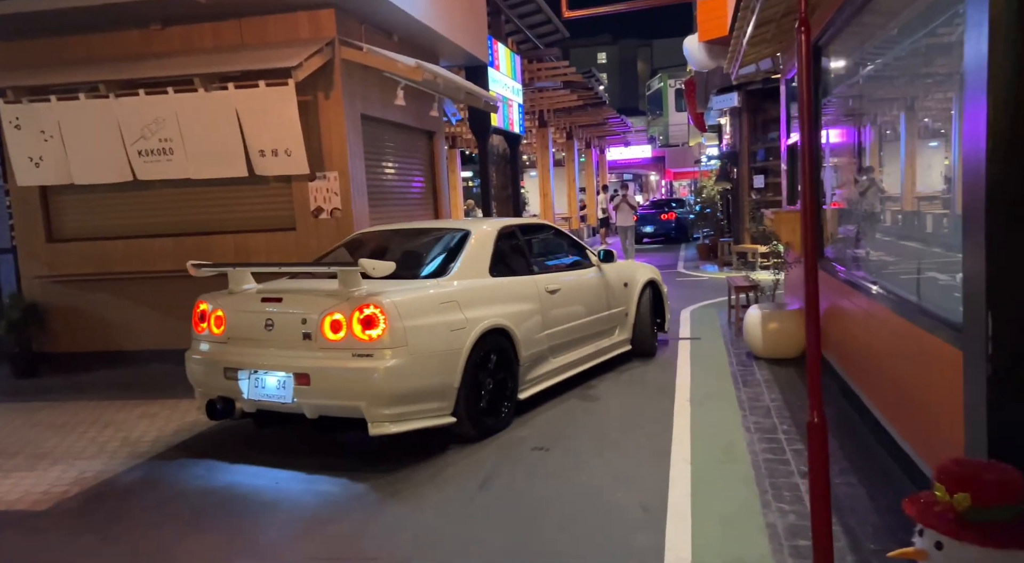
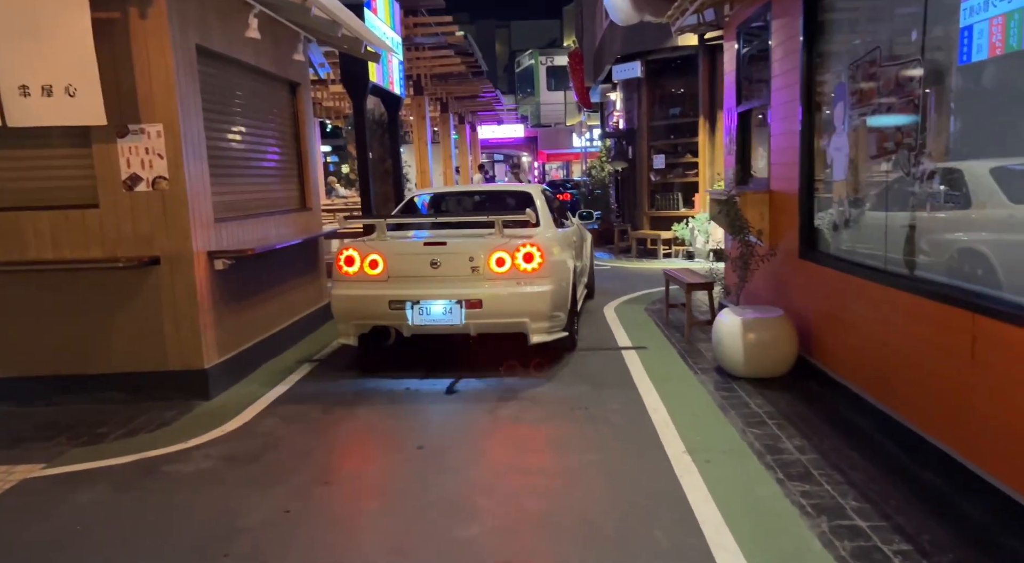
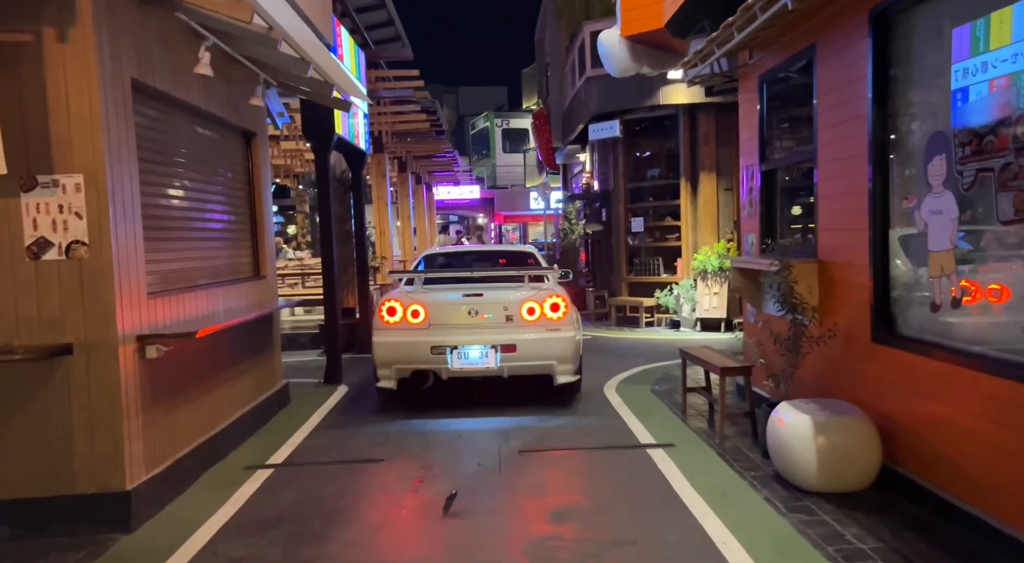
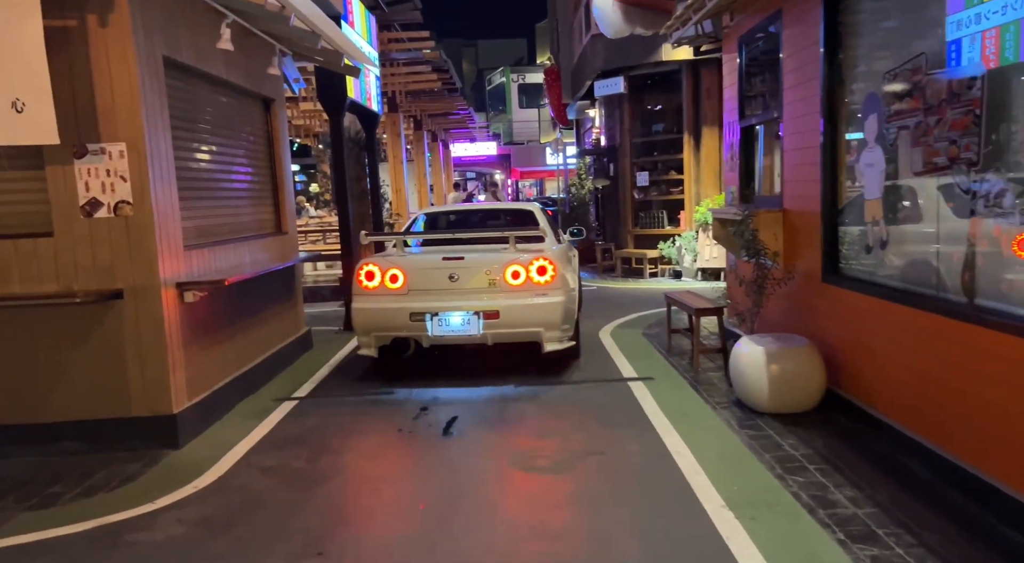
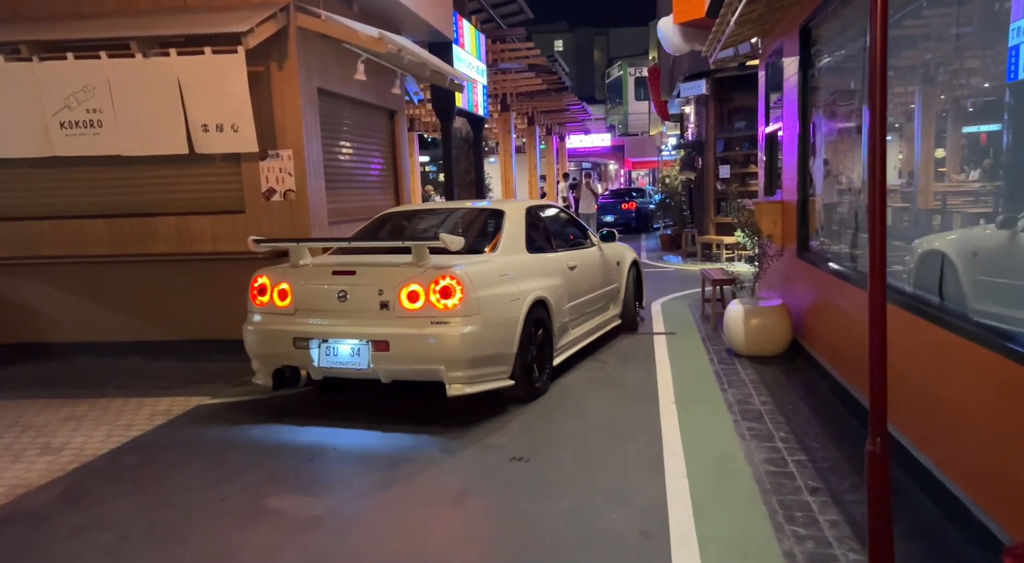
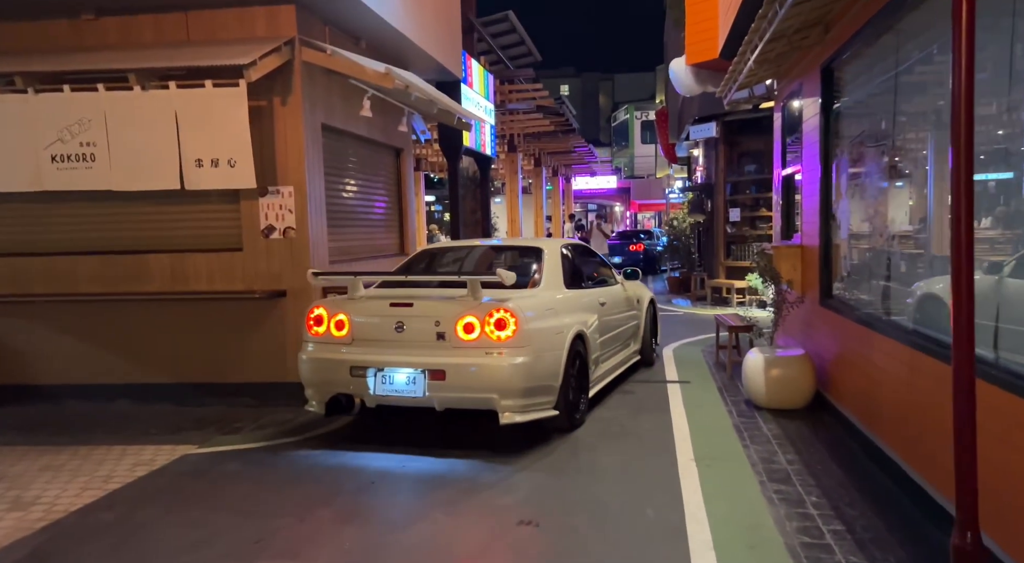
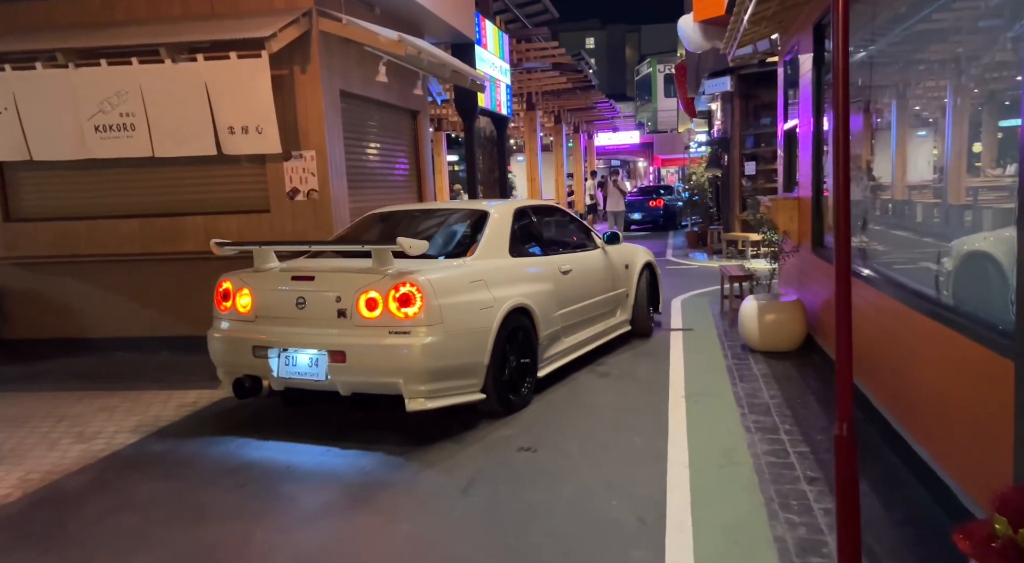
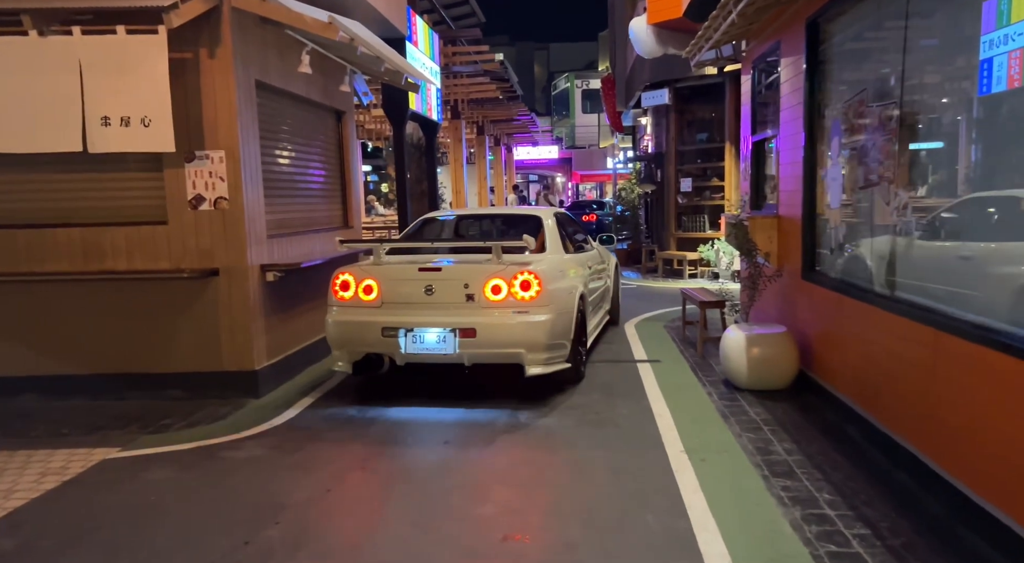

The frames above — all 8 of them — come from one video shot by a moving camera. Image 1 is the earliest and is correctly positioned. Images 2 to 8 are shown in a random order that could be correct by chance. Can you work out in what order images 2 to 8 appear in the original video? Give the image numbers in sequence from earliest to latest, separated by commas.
7, 5, 6, 8, 2, 4, 3
